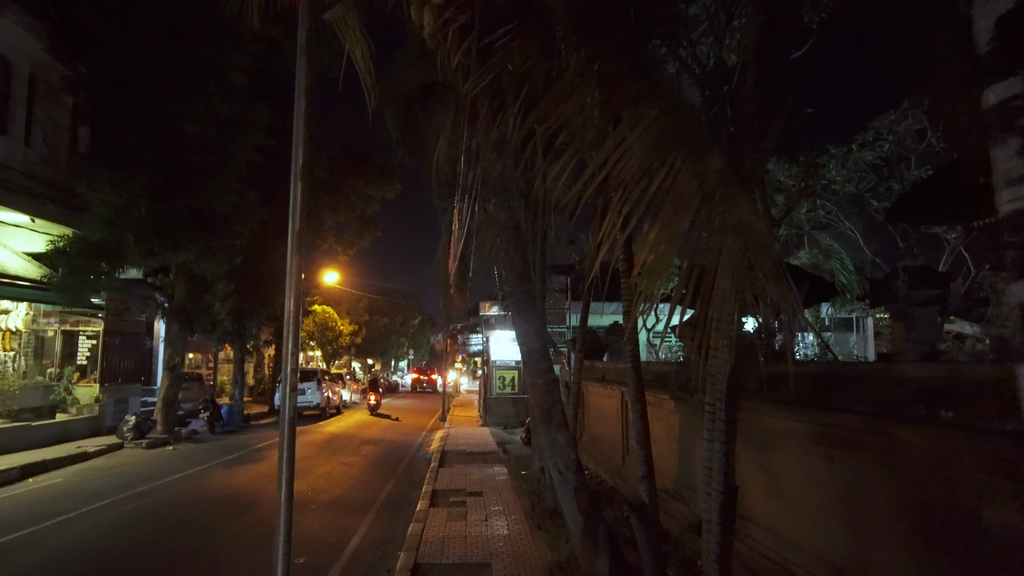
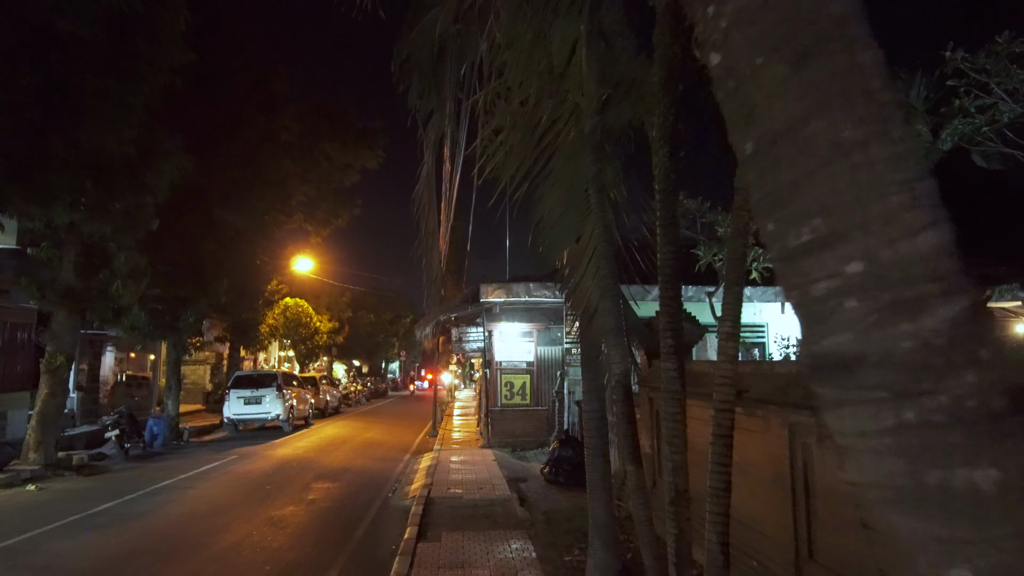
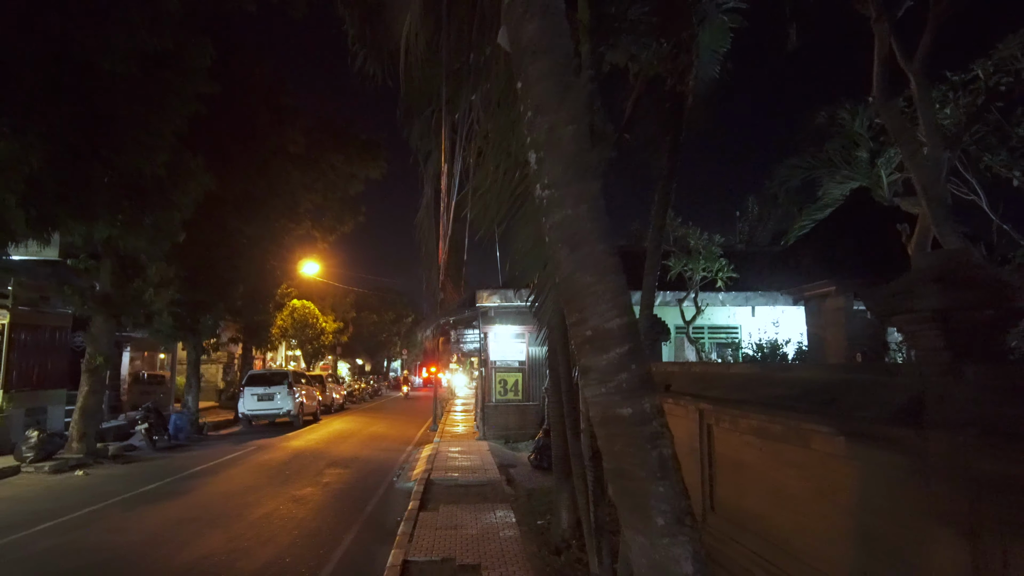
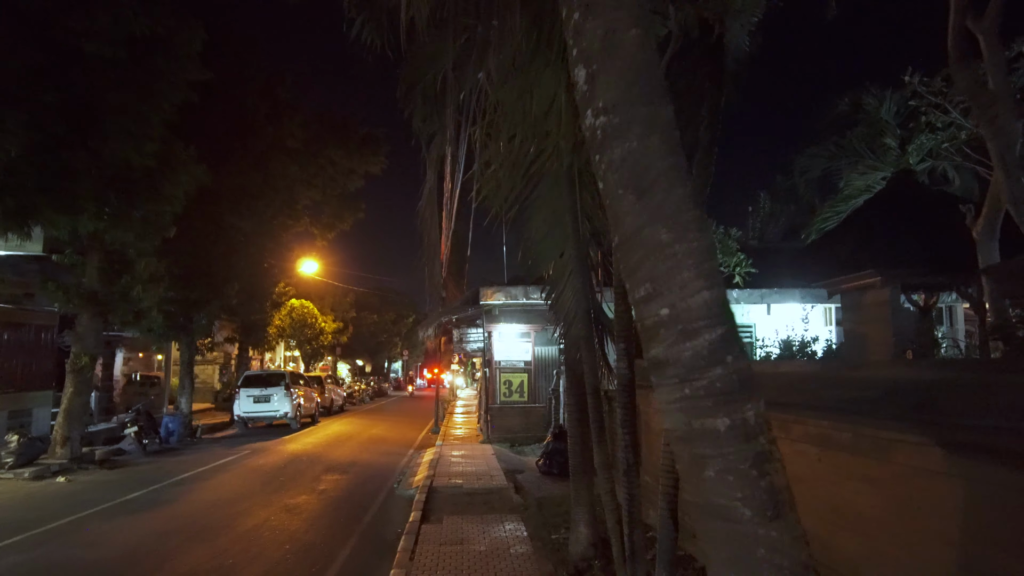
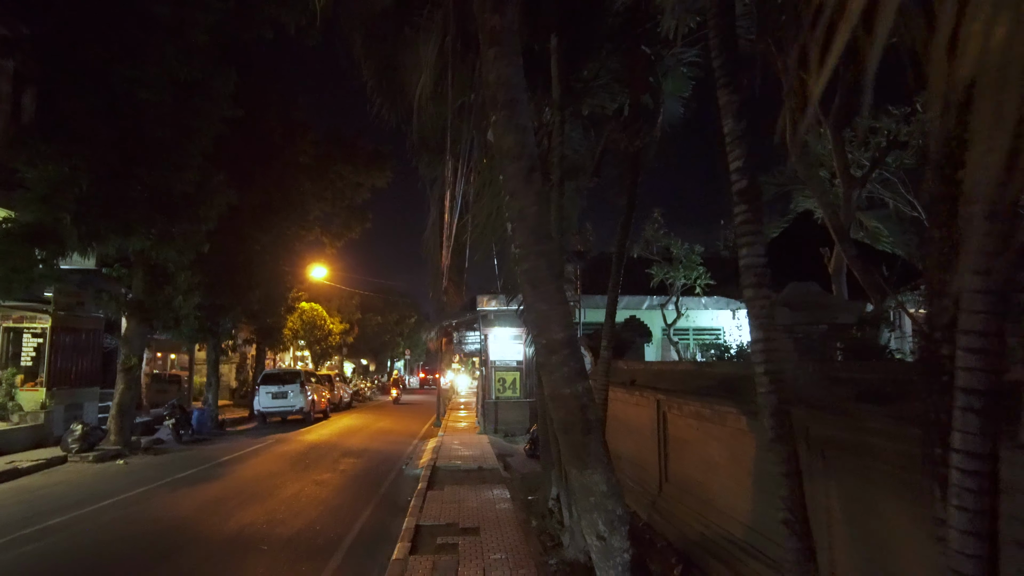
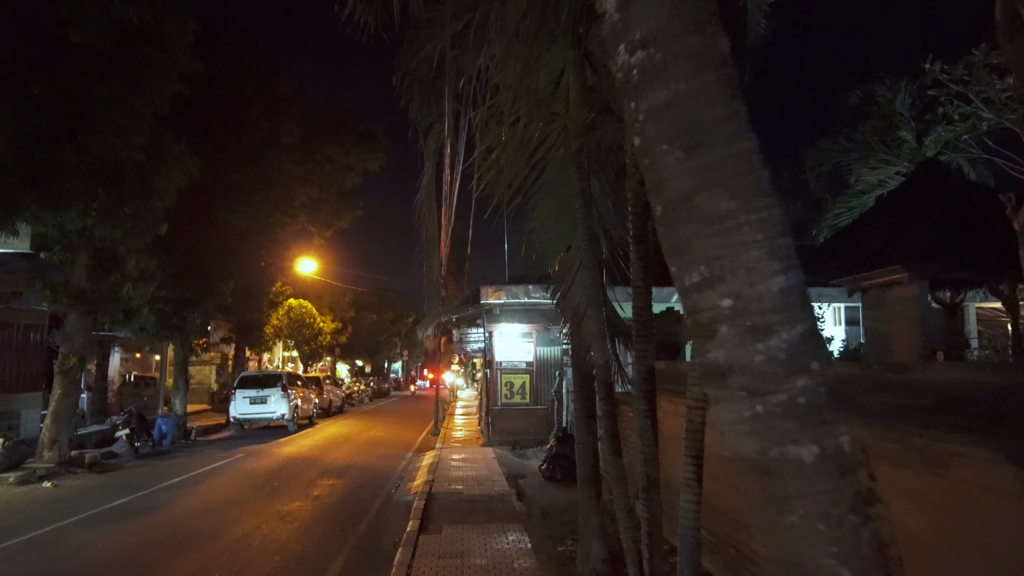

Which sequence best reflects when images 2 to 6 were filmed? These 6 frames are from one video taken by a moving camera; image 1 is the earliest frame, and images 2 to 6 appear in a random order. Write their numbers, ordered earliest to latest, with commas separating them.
5, 3, 4, 6, 2
